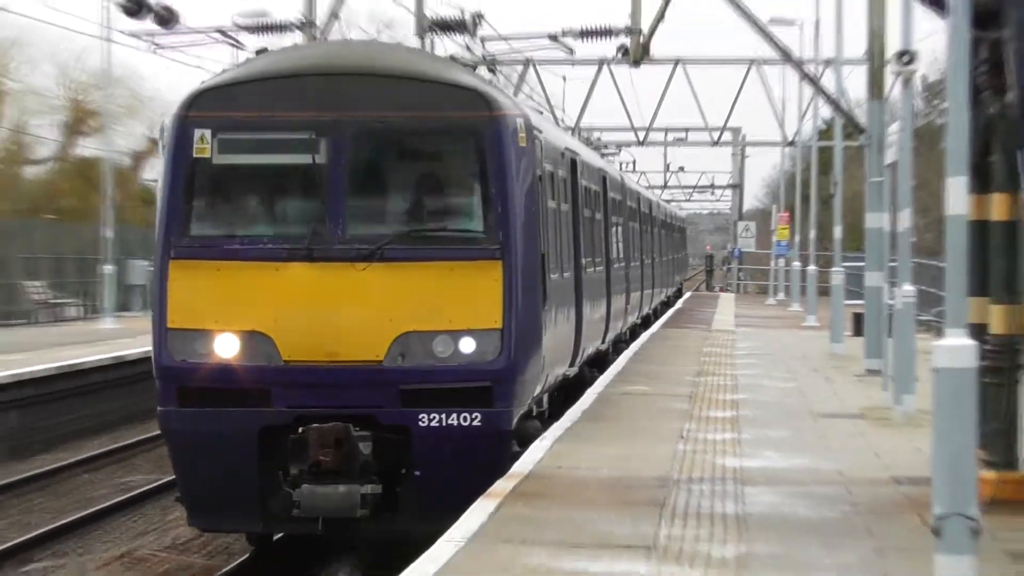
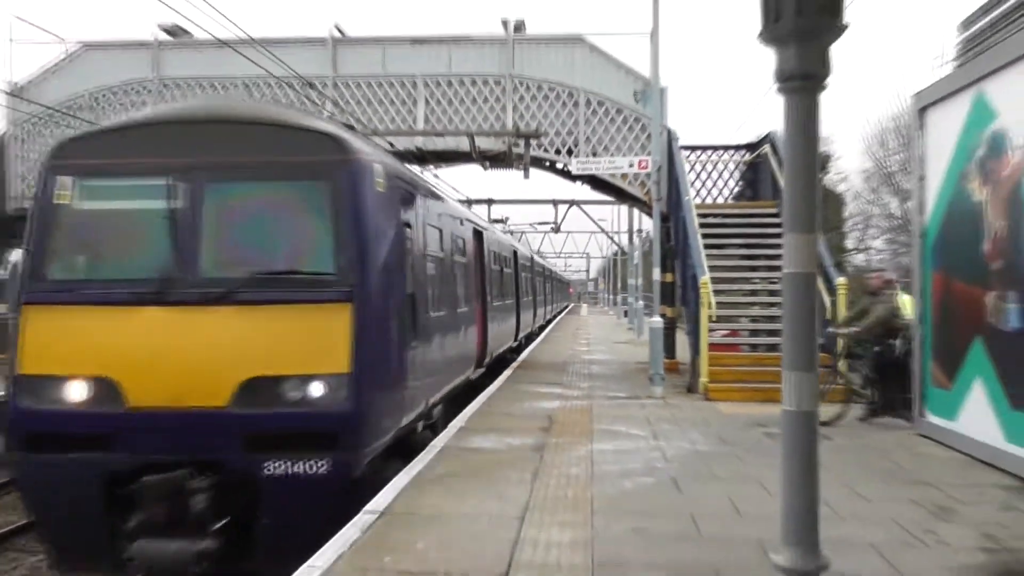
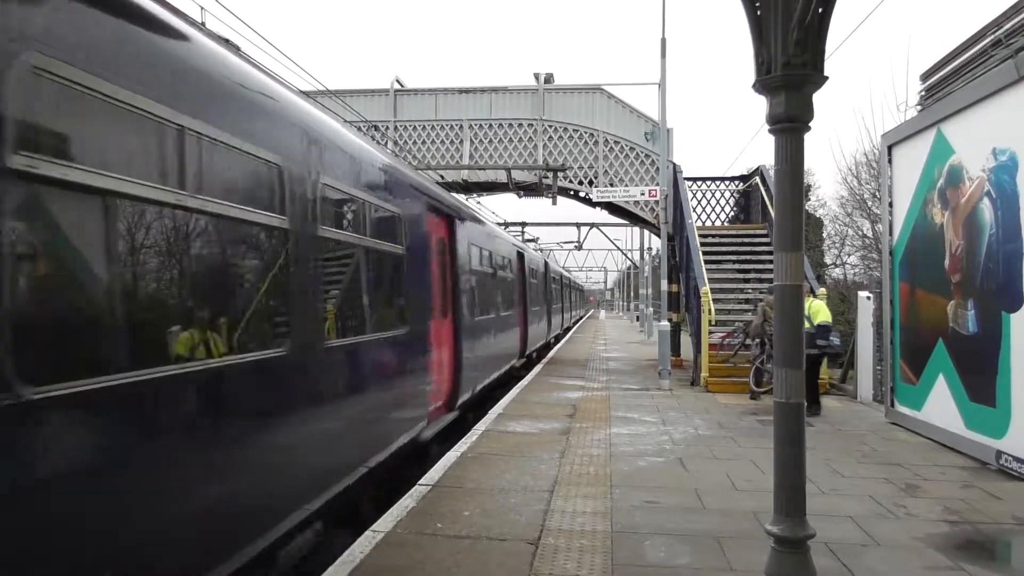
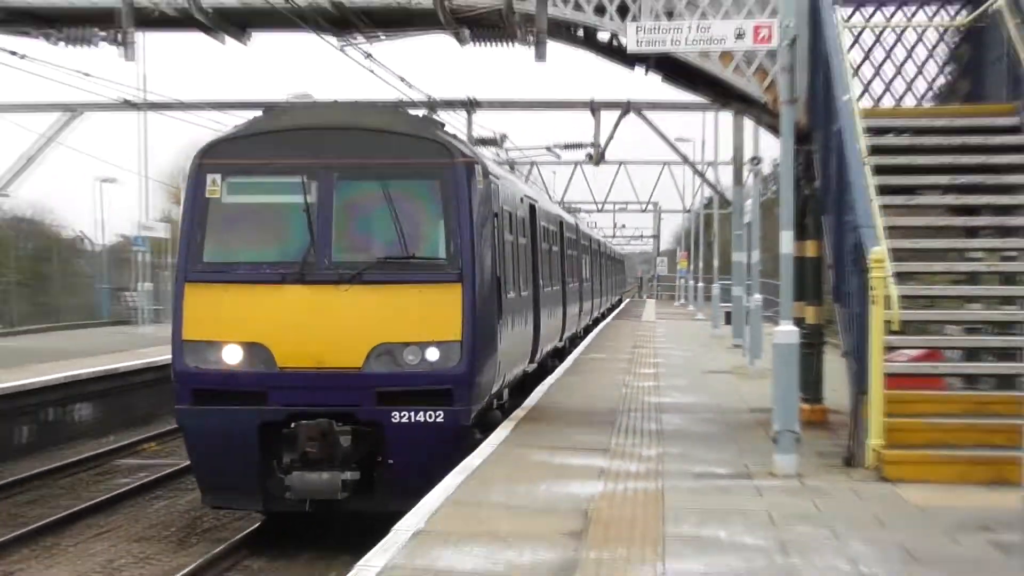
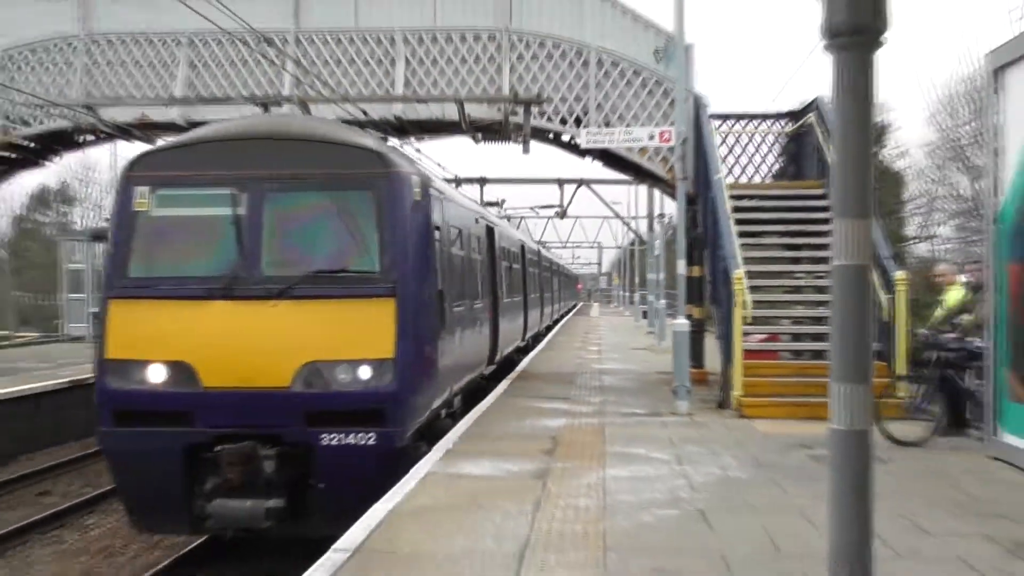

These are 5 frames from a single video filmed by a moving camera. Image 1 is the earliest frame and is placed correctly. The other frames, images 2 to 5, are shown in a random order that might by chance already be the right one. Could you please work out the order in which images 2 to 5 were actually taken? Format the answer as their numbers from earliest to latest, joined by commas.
4, 5, 2, 3
